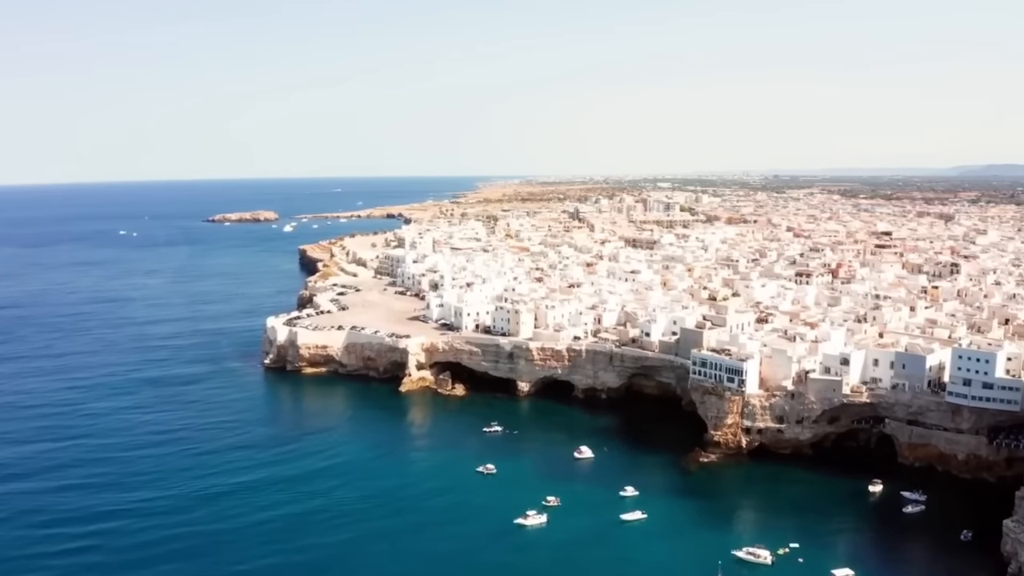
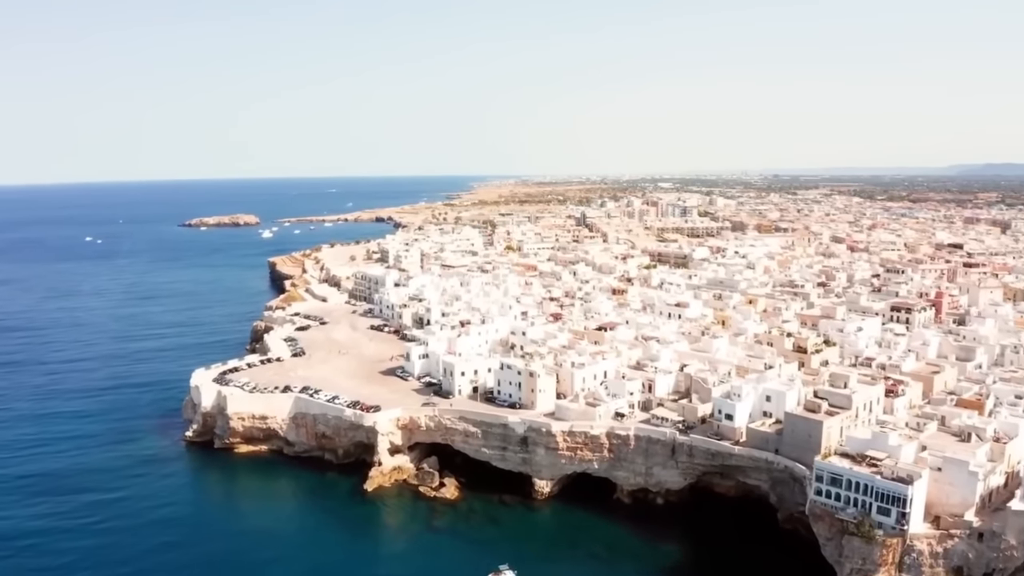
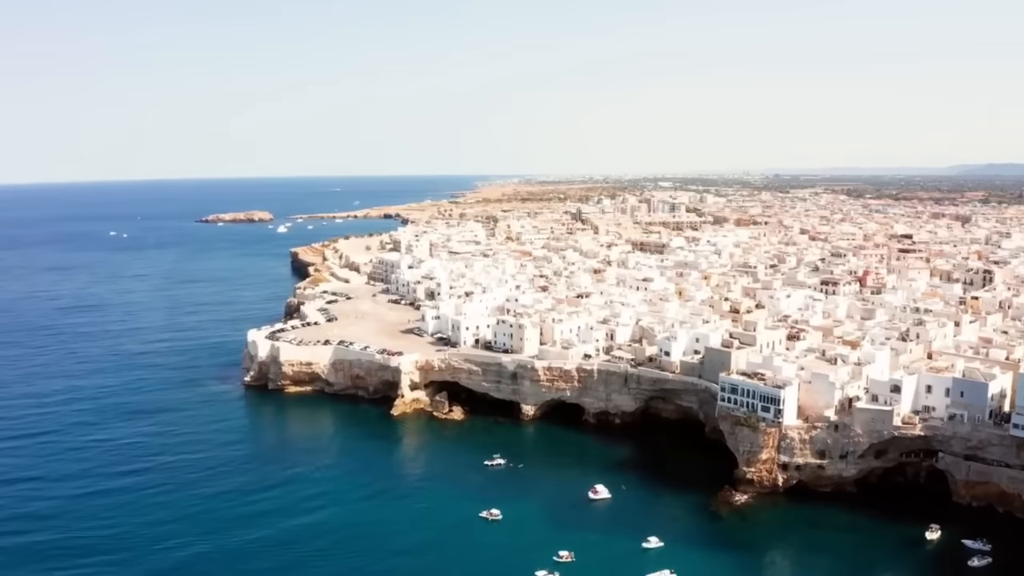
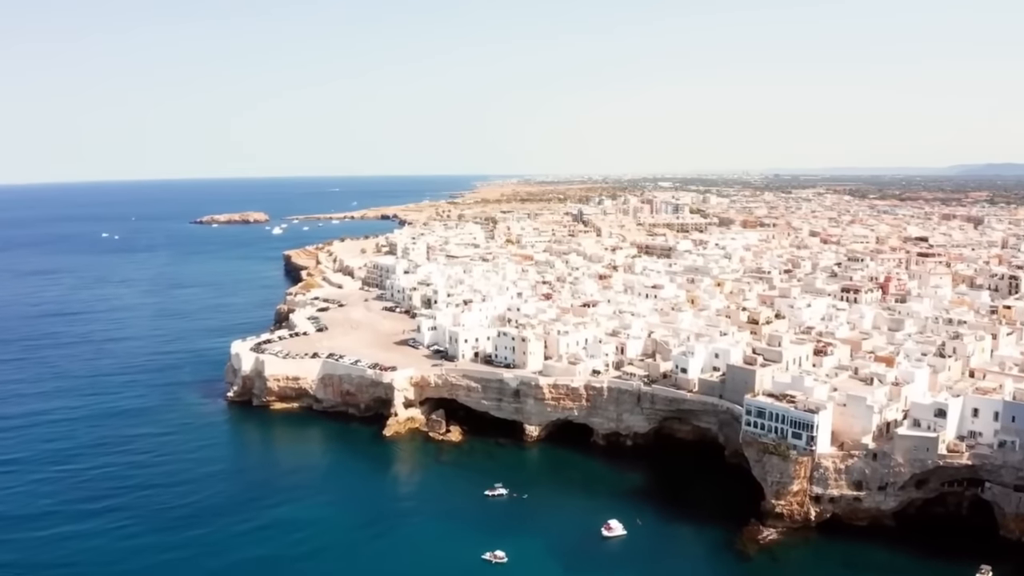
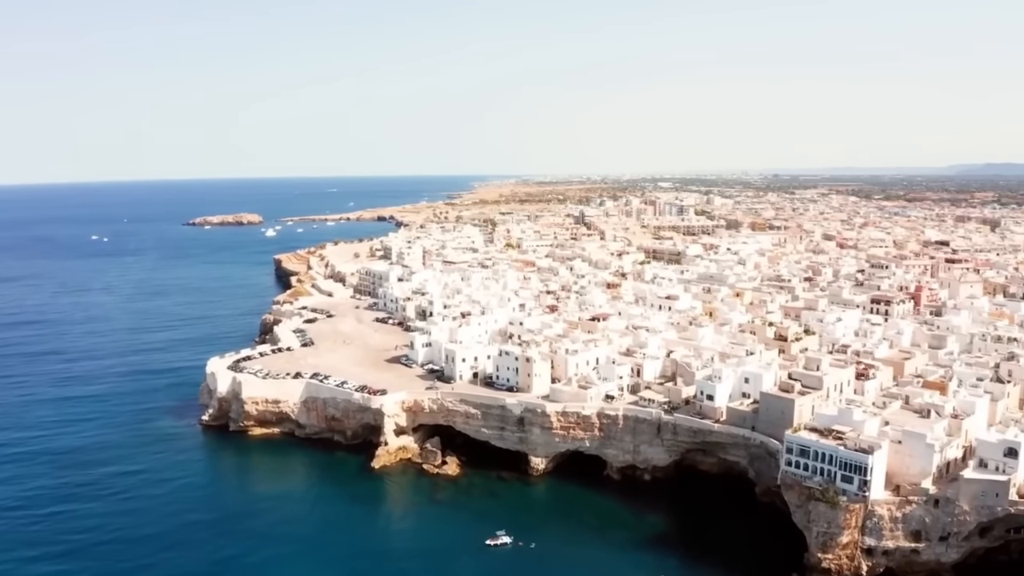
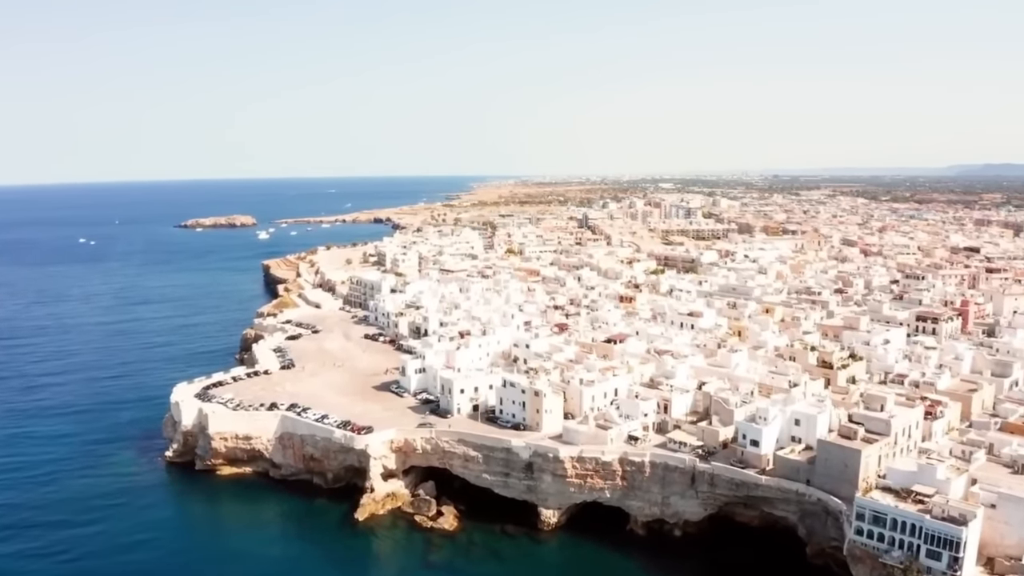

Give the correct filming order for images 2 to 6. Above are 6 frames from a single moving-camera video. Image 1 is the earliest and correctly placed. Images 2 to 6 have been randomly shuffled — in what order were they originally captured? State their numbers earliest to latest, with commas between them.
3, 4, 5, 2, 6
